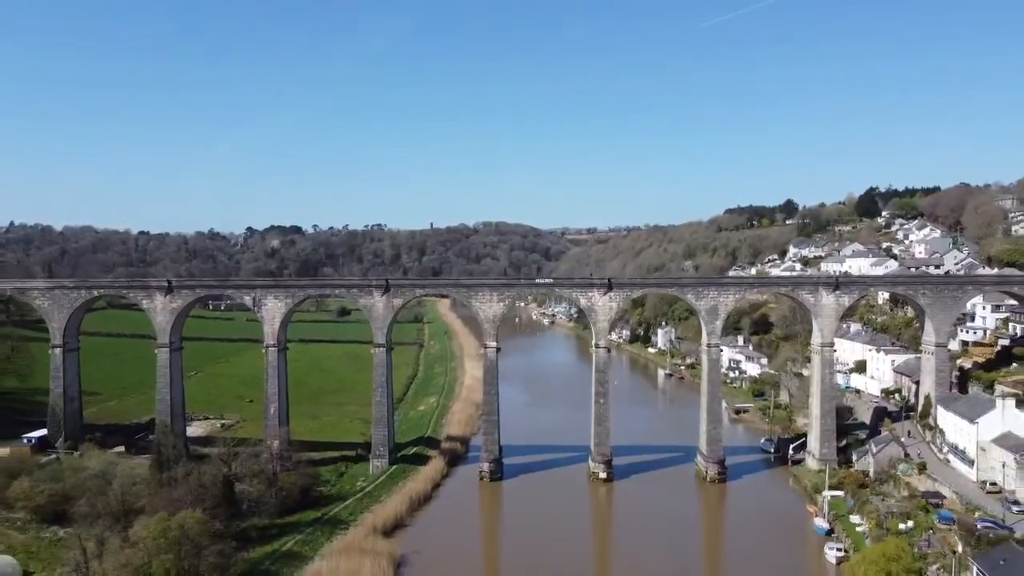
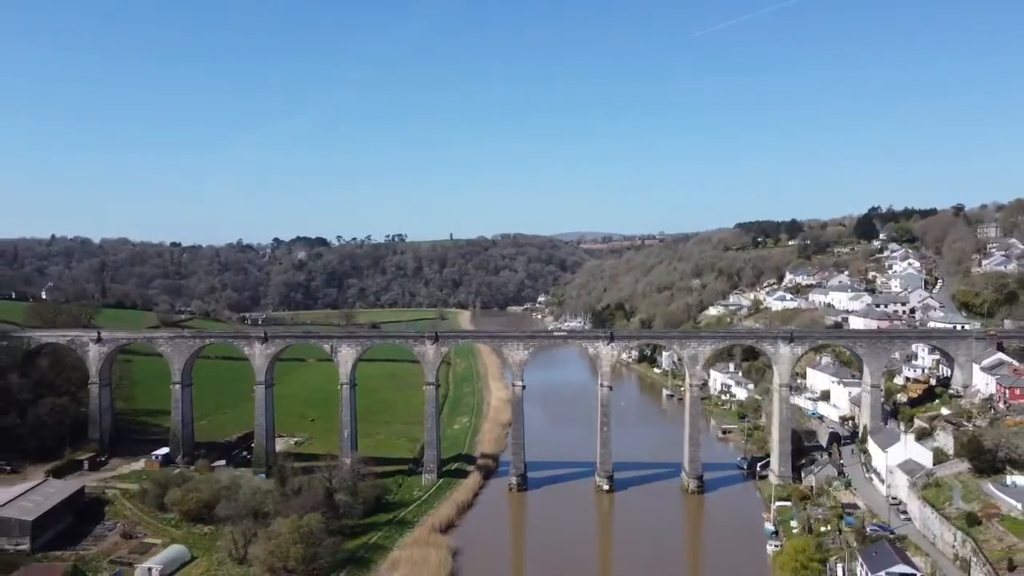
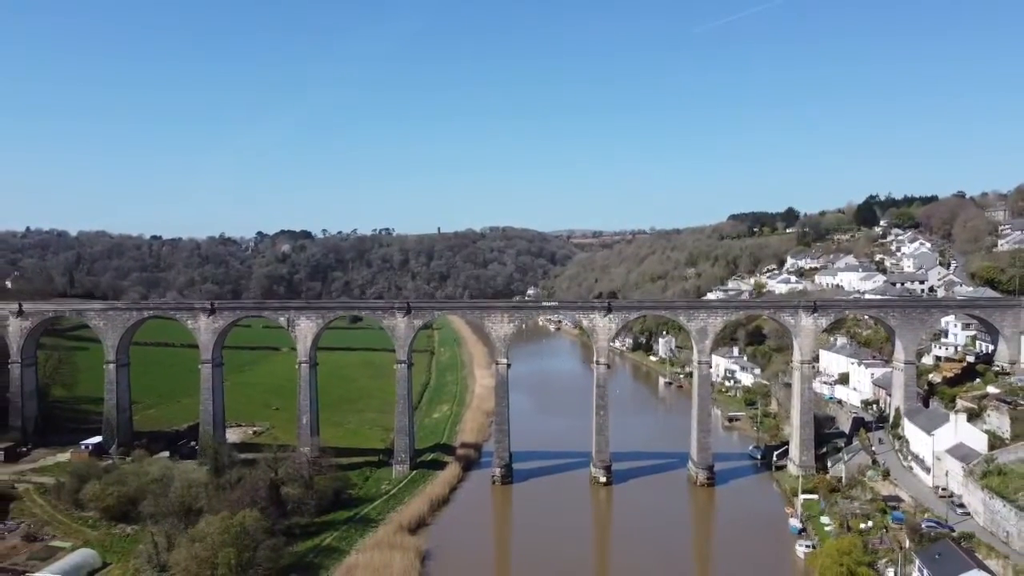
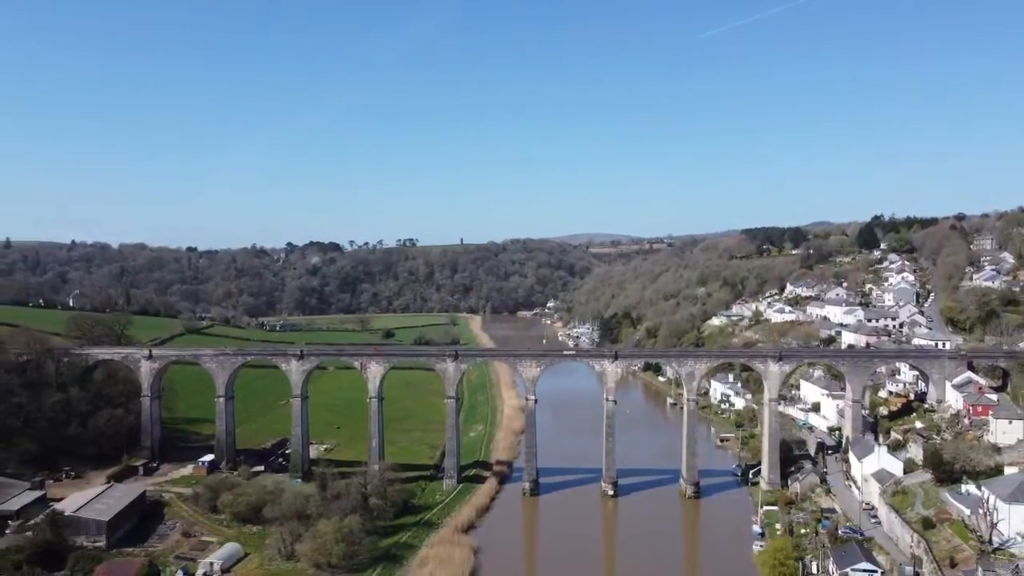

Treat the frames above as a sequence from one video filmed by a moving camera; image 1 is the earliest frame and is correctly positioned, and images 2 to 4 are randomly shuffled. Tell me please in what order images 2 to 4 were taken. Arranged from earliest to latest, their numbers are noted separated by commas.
3, 2, 4
